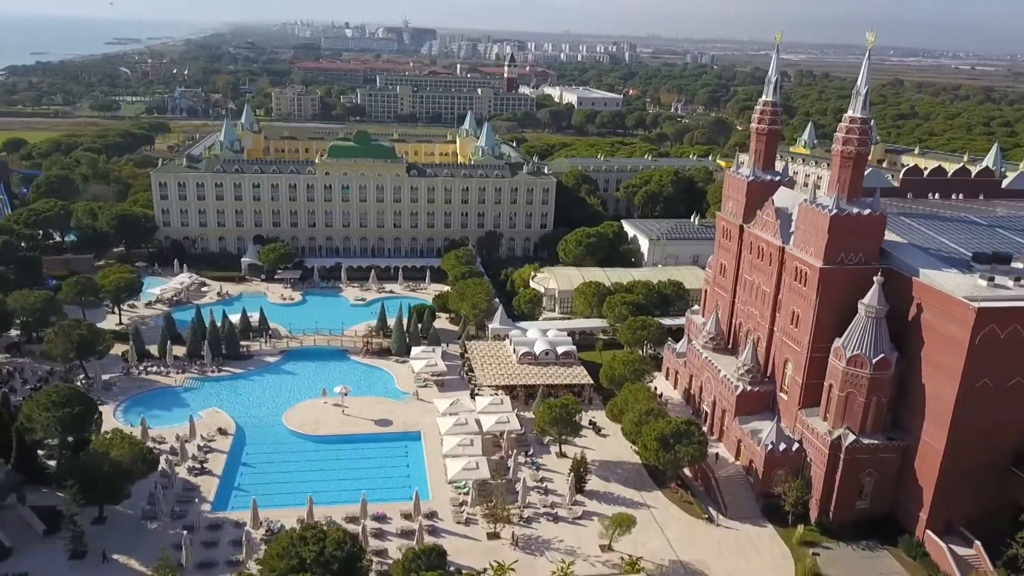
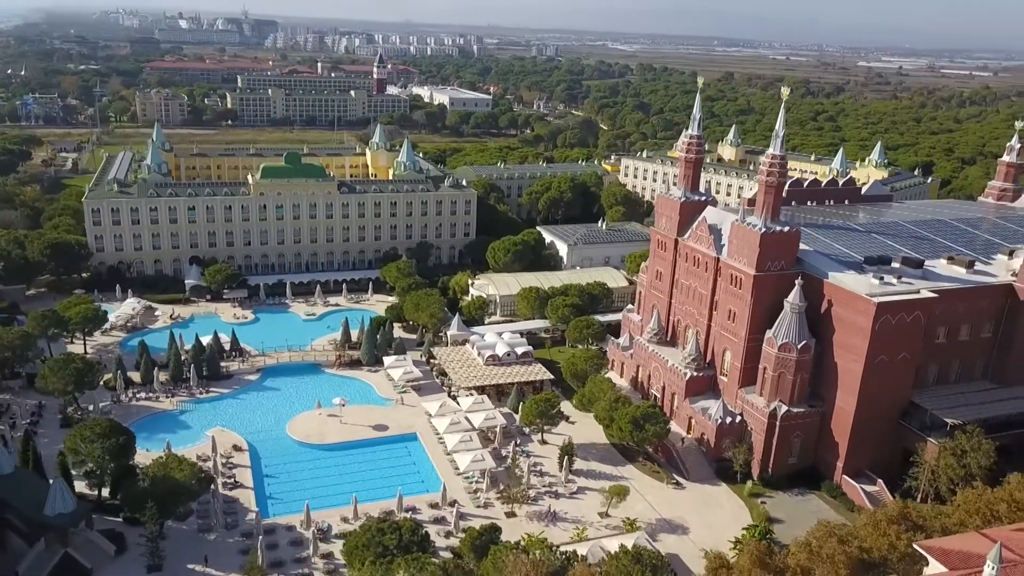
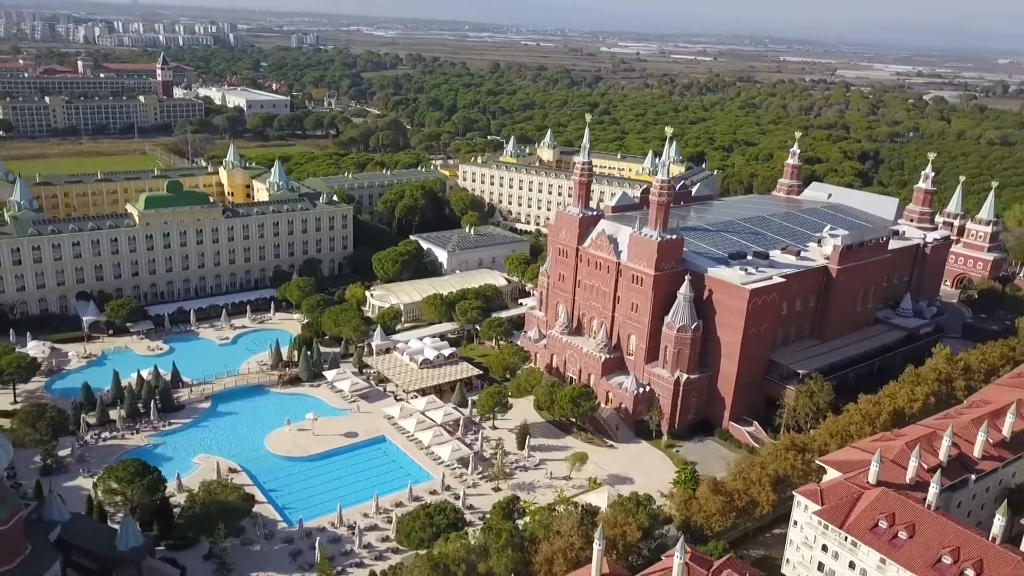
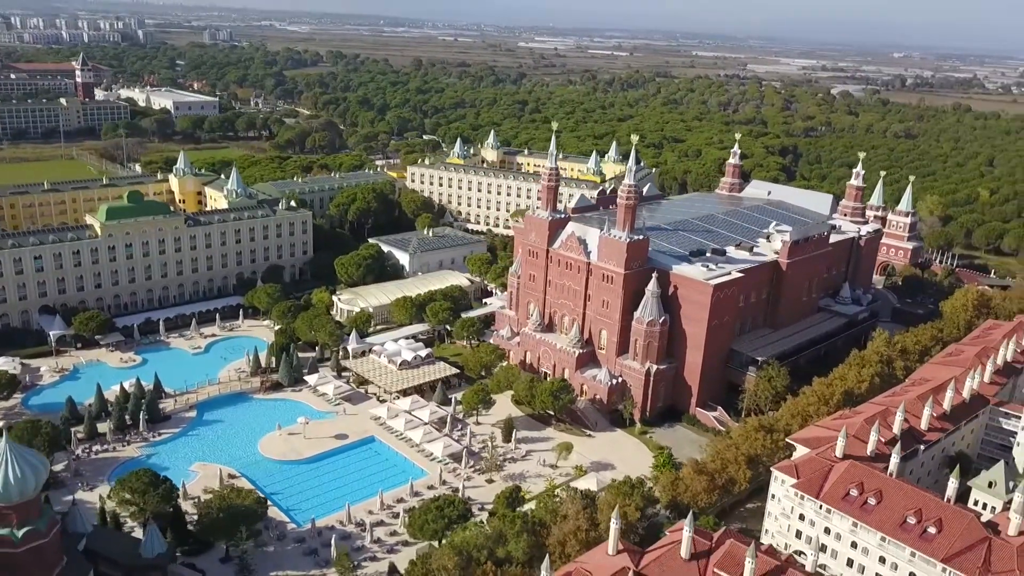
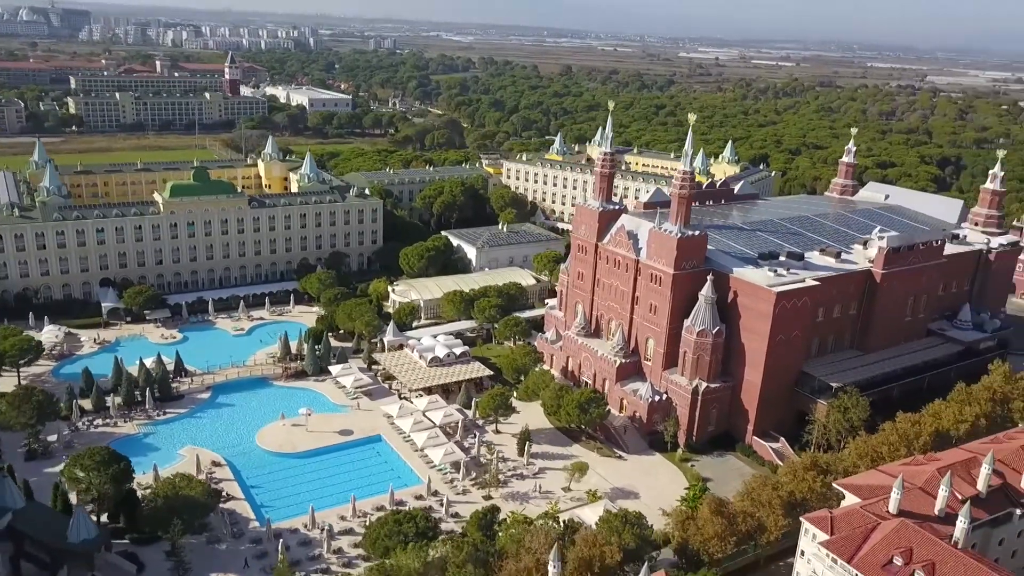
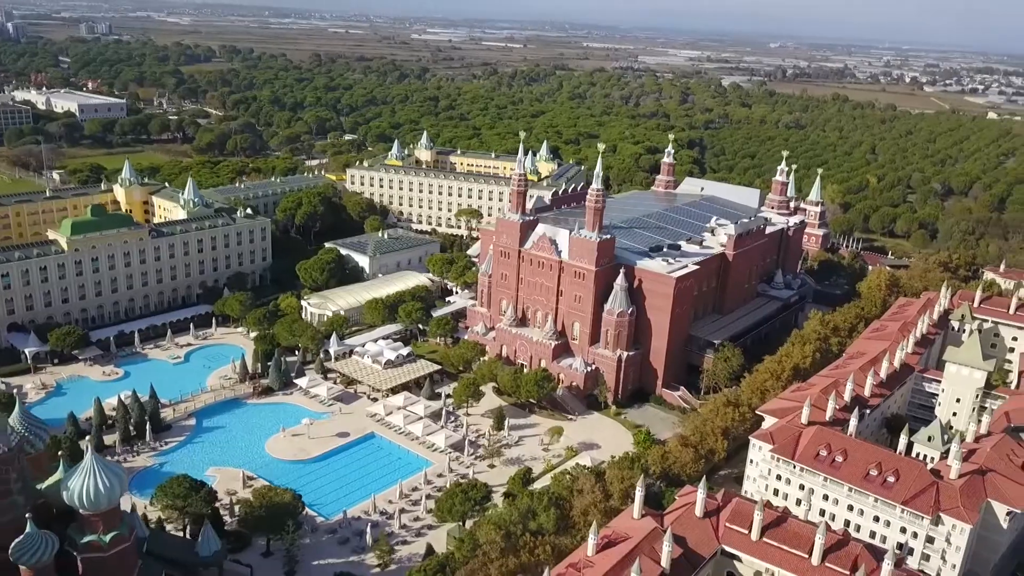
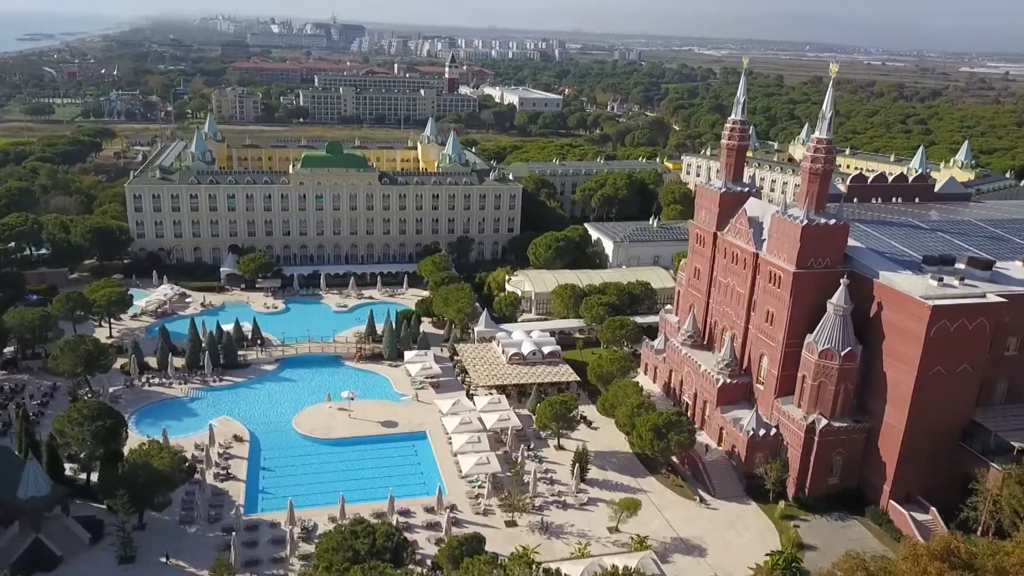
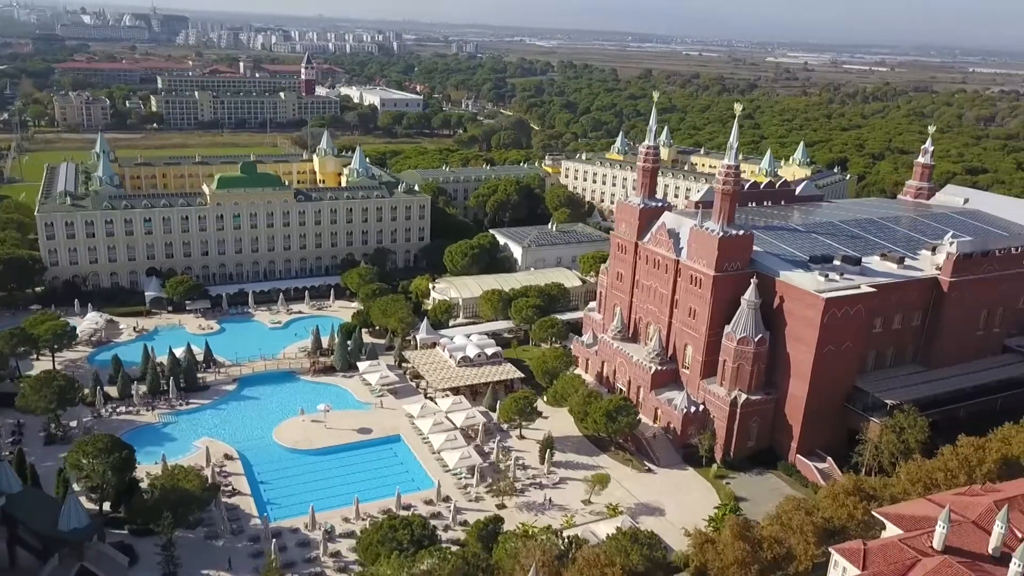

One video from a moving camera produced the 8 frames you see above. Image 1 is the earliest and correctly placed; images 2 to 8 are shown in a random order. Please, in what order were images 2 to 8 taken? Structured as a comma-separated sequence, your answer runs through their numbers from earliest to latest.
7, 2, 8, 5, 3, 4, 6
